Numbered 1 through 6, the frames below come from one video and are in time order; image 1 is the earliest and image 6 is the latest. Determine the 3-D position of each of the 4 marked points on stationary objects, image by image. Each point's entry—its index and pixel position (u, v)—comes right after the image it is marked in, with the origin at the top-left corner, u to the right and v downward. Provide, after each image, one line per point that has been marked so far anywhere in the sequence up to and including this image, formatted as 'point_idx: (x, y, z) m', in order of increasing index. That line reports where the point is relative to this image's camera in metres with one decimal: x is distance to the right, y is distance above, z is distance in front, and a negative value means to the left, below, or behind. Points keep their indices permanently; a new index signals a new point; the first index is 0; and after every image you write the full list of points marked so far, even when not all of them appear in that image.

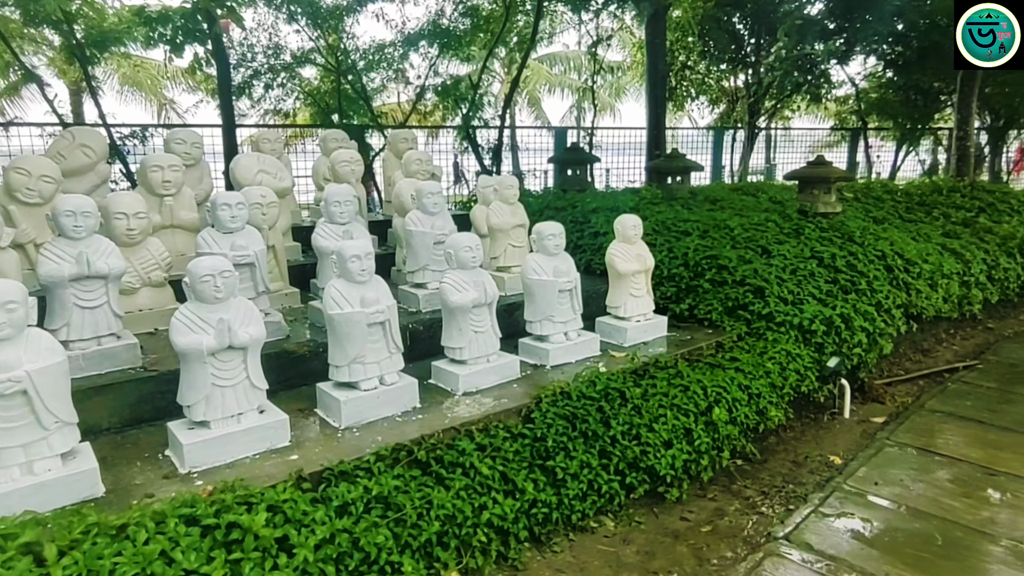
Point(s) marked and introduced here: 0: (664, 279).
0: (+1.4, +0.1, +6.4) m
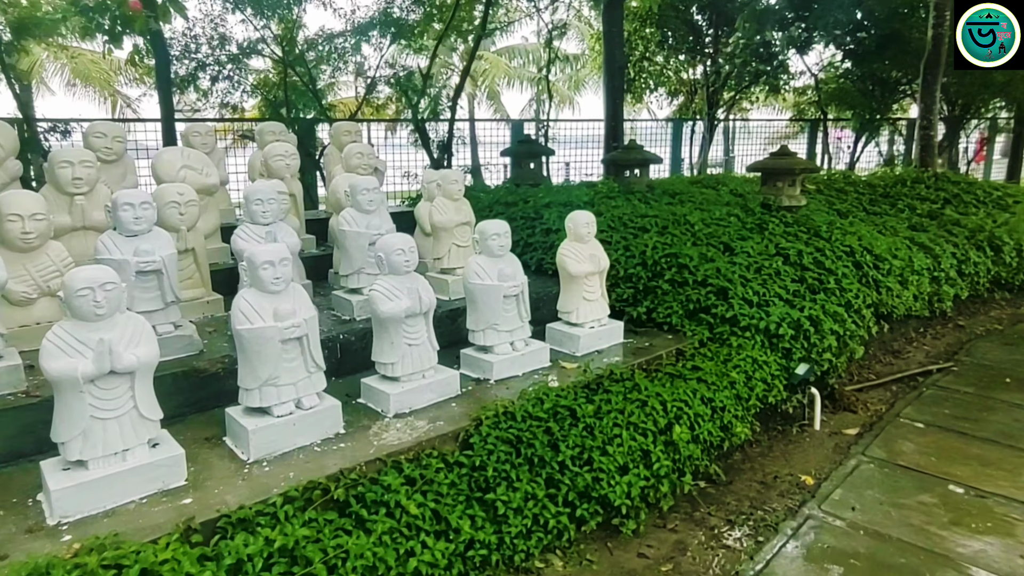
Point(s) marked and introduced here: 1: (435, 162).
0: (+0.9, +0.1, +6.0) m
1: (-1.3, +1.9, +9.9) m
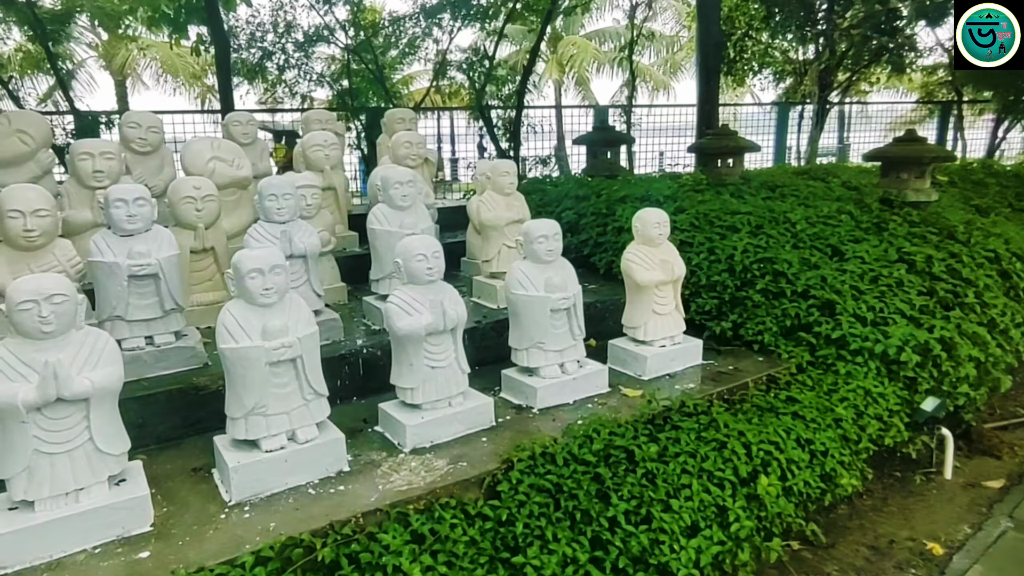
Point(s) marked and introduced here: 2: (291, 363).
0: (+1.4, 0.0, +5.1) m
1: (-0.2, +1.9, +9.3) m
2: (-0.9, -0.3, +2.8) m
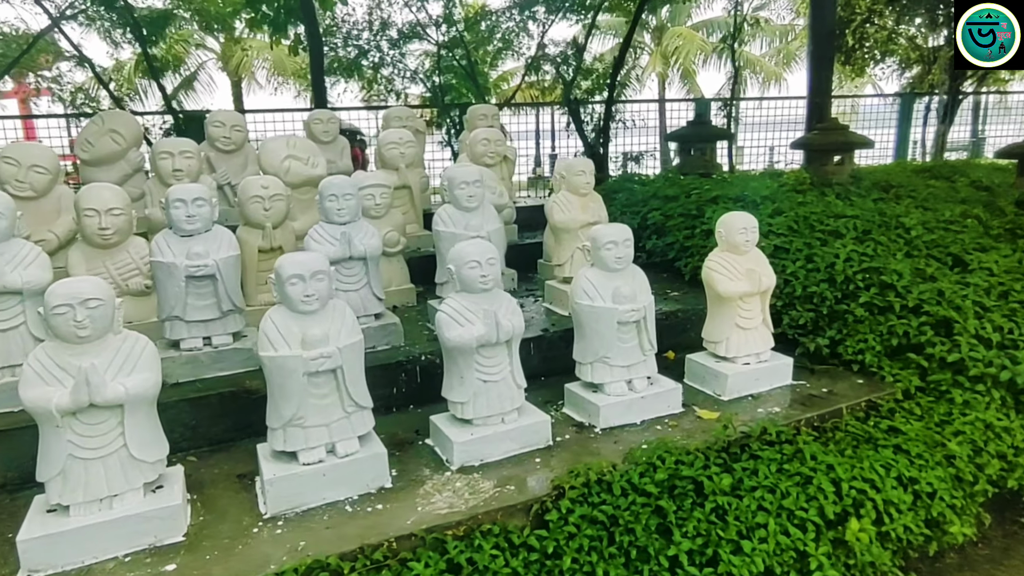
0: (+1.9, -0.1, +4.6) m
1: (+1.0, +1.9, +9.0) m
2: (-0.7, -0.3, +2.7) m
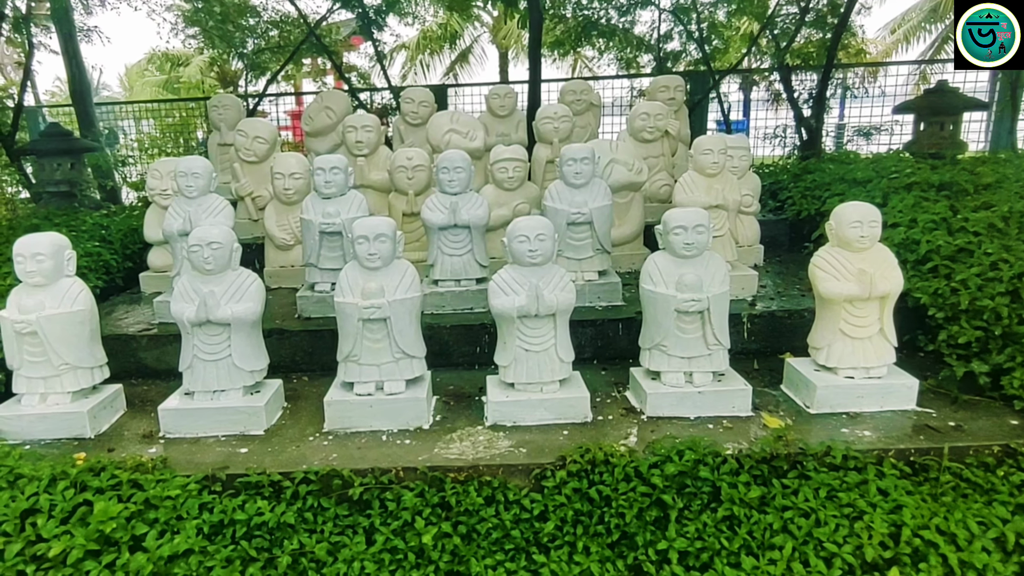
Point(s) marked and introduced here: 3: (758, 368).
0: (+2.6, -0.1, +3.9) m
1: (+3.6, +2.0, +8.2) m
2: (-0.6, -0.2, +3.2) m
3: (+1.4, -0.5, +4.0) m
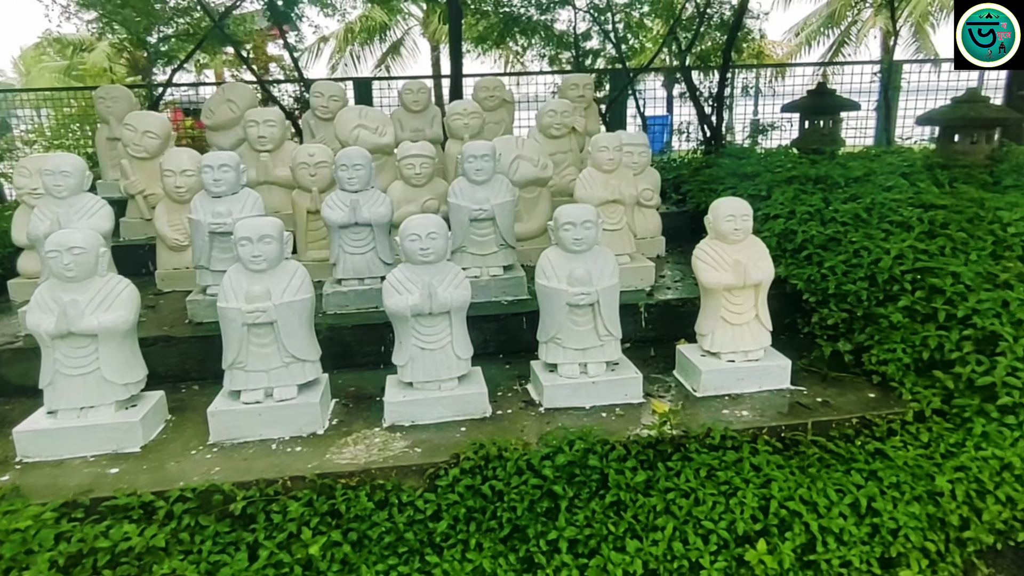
0: (+2.0, -0.1, +4.2) m
1: (+2.6, +2.2, +8.5) m
2: (-1.1, -0.2, +3.2) m
3: (+0.9, -0.4, +4.1) m
